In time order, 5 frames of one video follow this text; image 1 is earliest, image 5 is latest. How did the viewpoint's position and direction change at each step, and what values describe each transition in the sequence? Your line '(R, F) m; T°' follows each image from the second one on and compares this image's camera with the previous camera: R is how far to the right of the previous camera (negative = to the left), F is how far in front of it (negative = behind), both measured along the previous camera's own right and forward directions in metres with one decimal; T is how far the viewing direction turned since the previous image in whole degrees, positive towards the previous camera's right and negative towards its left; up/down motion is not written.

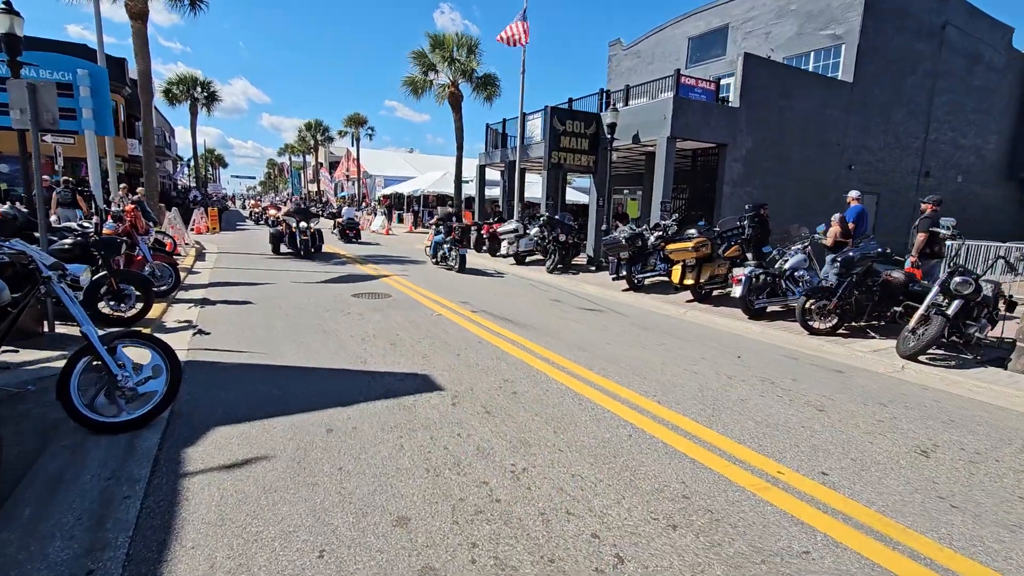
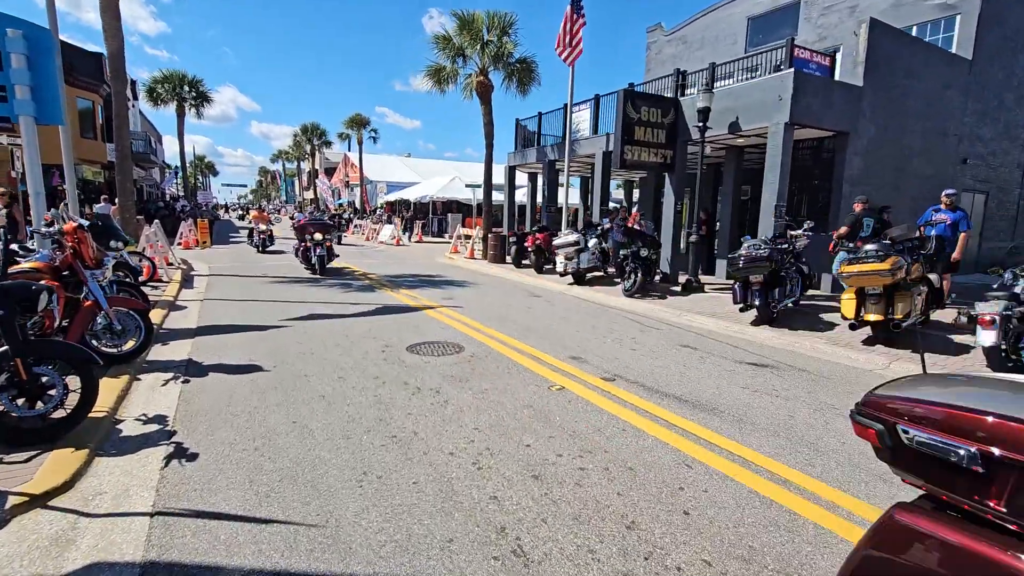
(-1.6, +2.8) m; +1°
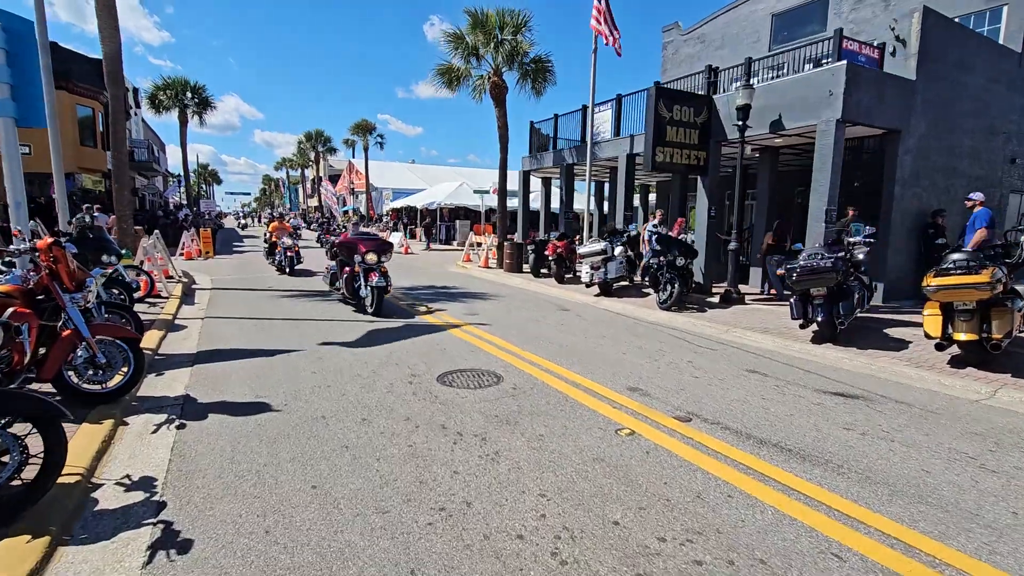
(-0.5, +0.8) m; 0°
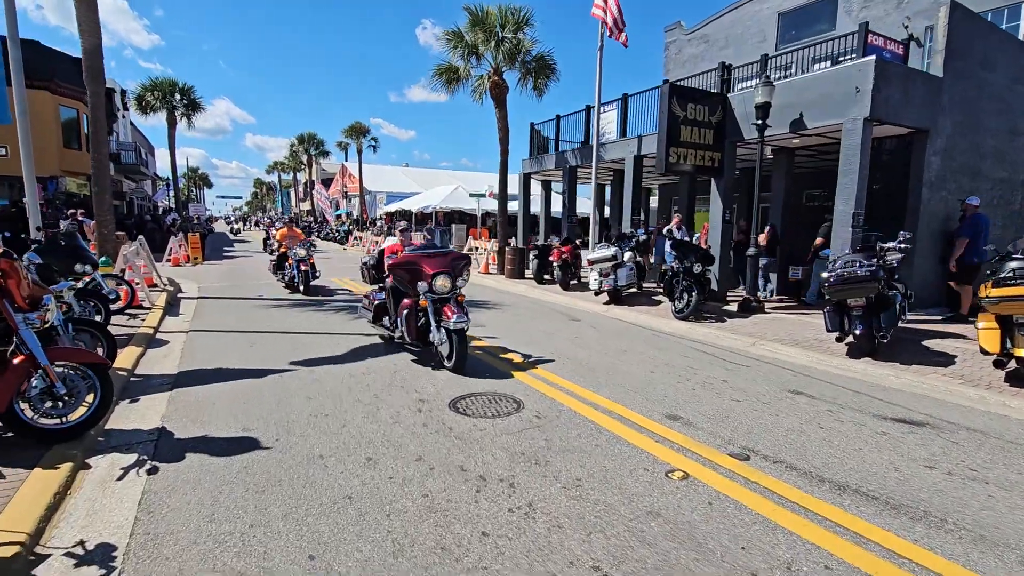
(-0.3, +0.6) m; +1°
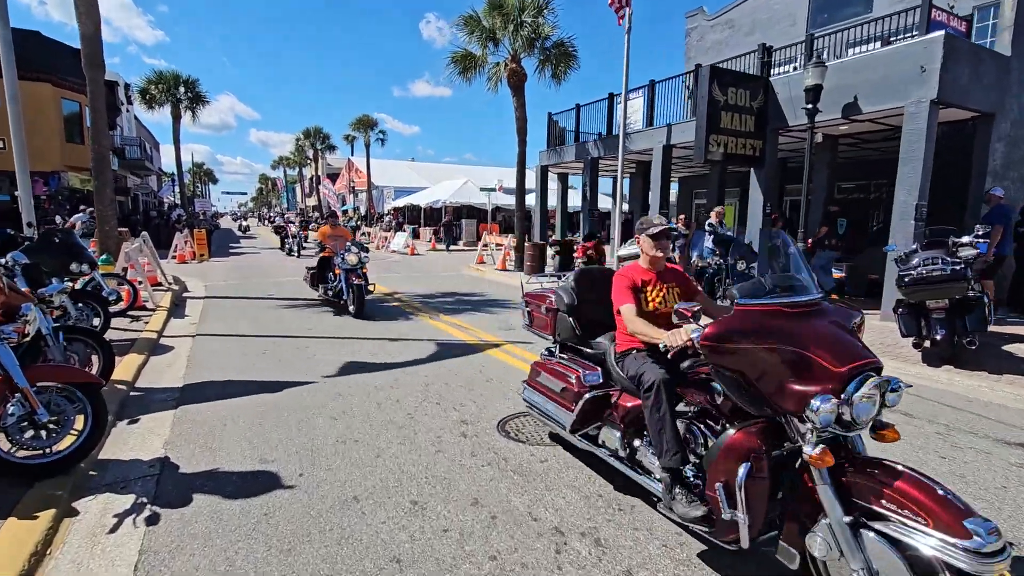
(-0.4, +0.7) m; 0°
